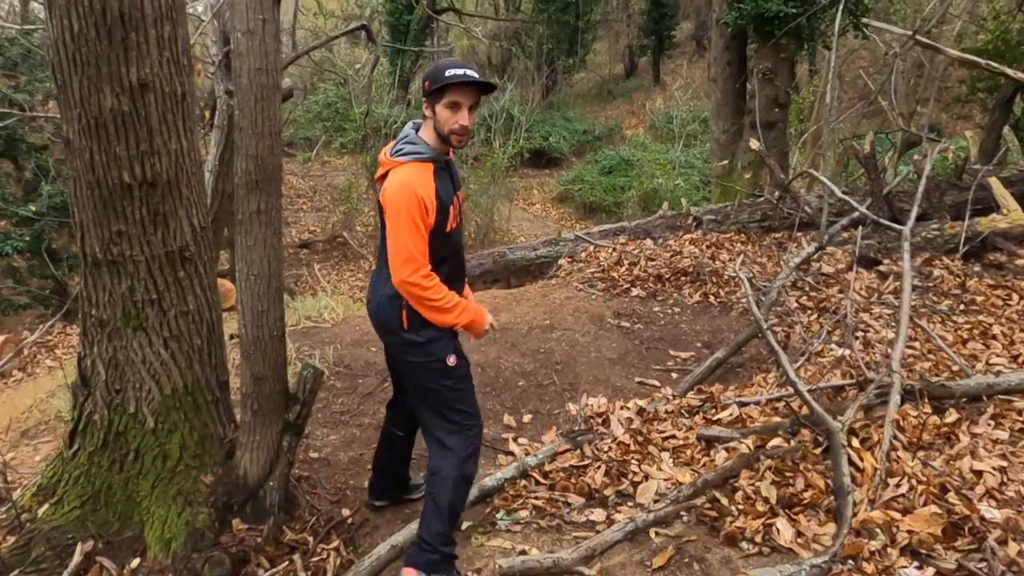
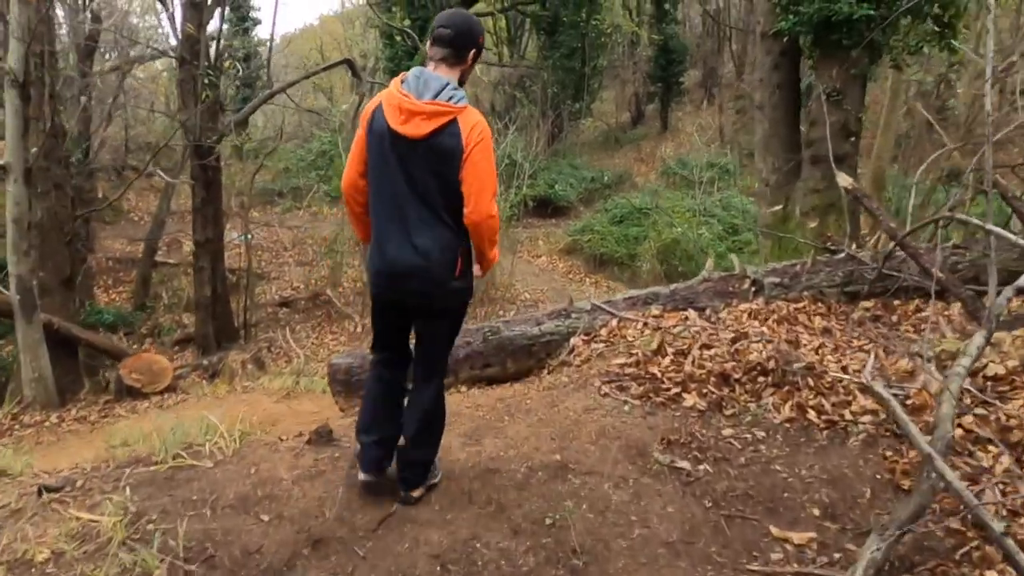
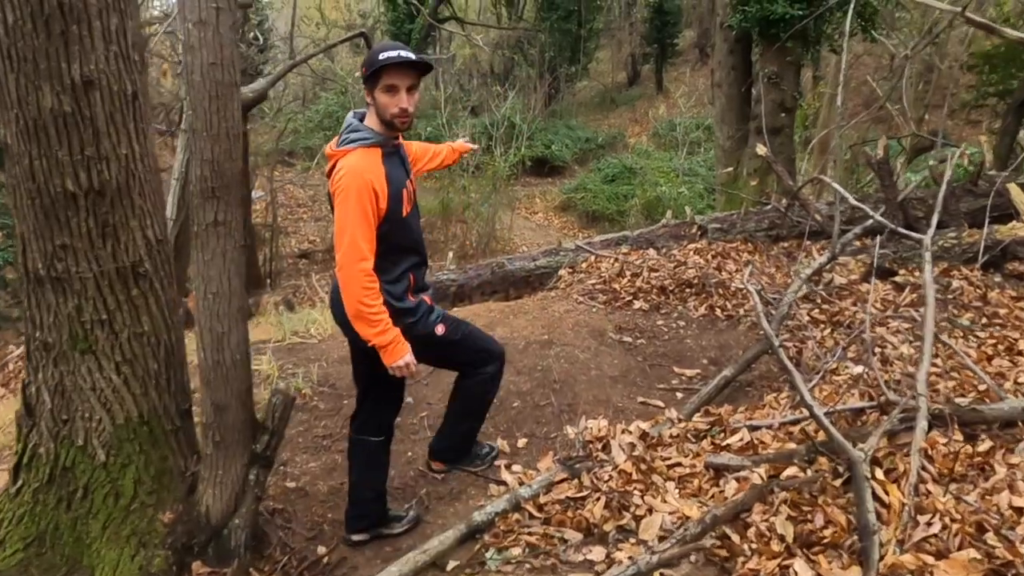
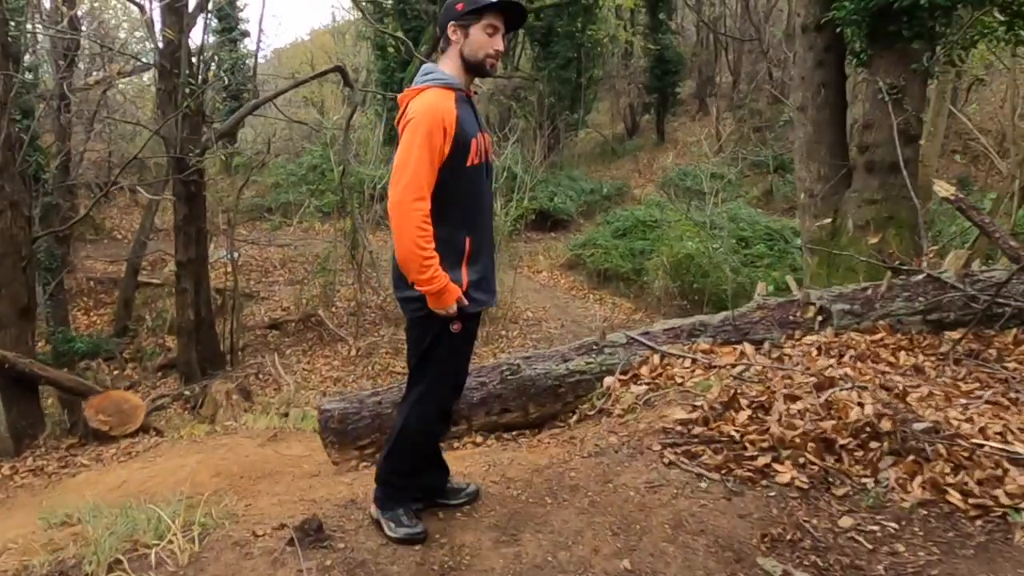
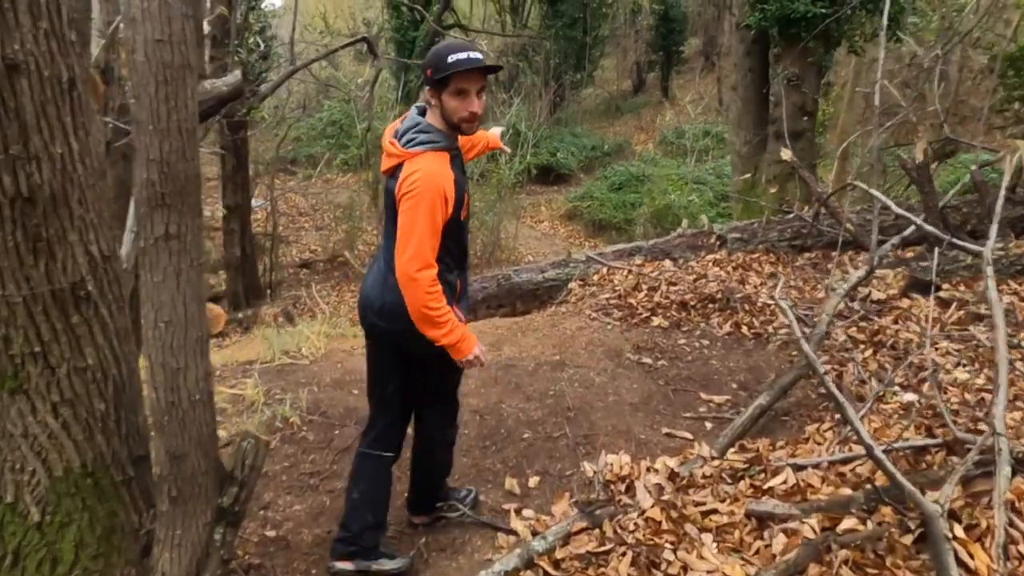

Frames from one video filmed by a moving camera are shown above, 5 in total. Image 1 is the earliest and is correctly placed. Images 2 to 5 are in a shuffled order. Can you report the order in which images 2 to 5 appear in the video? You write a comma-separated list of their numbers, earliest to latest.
3, 5, 2, 4
